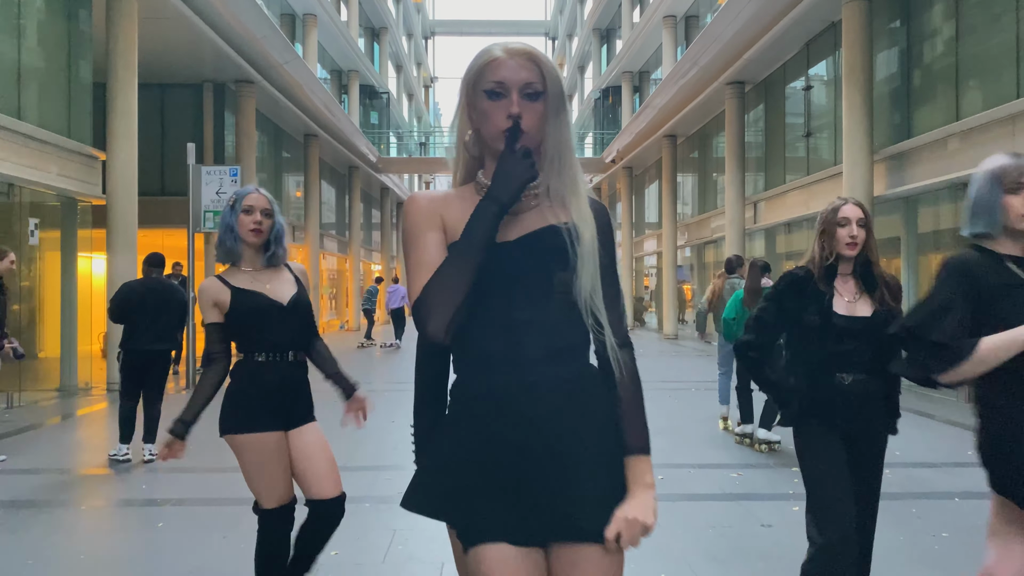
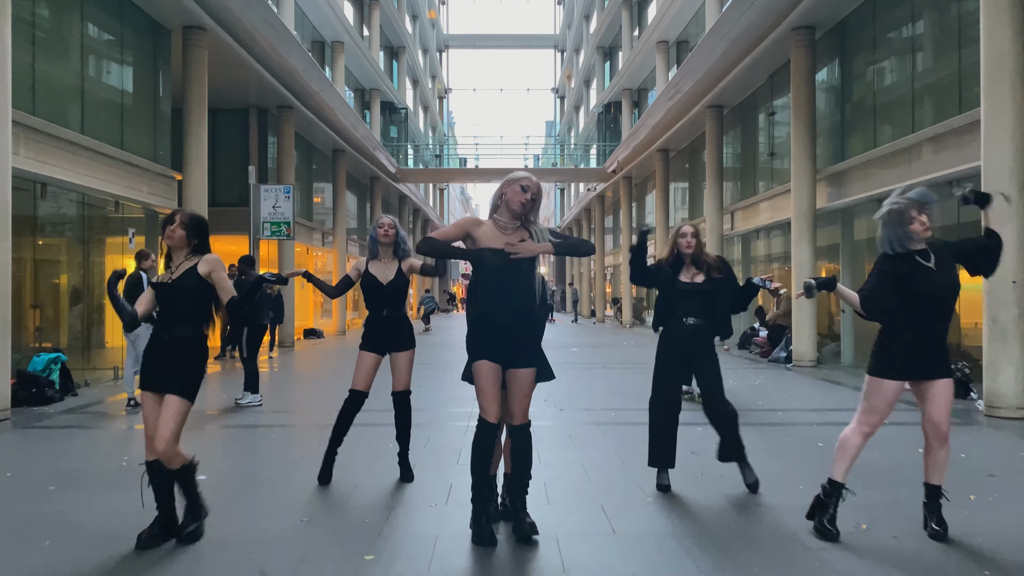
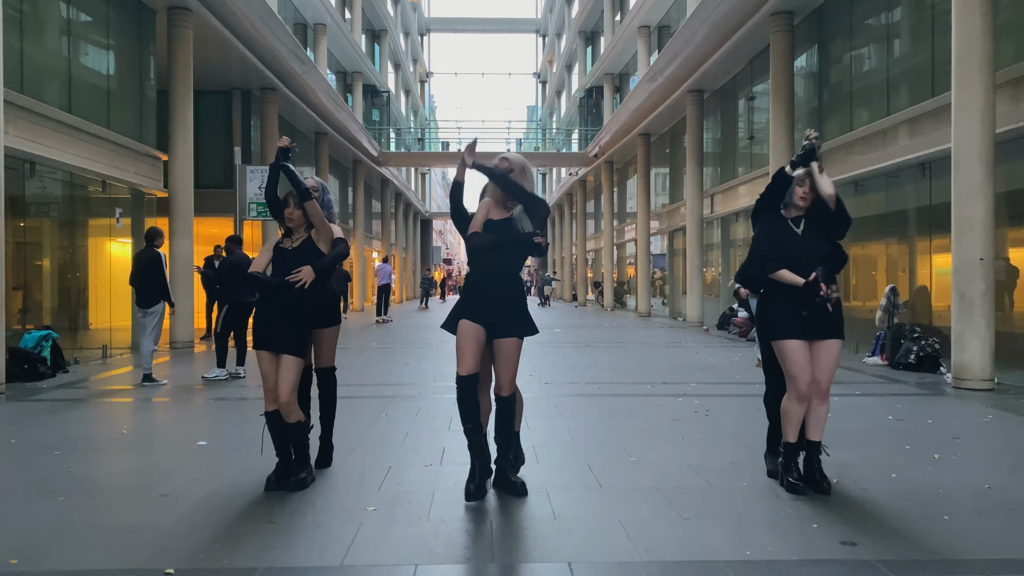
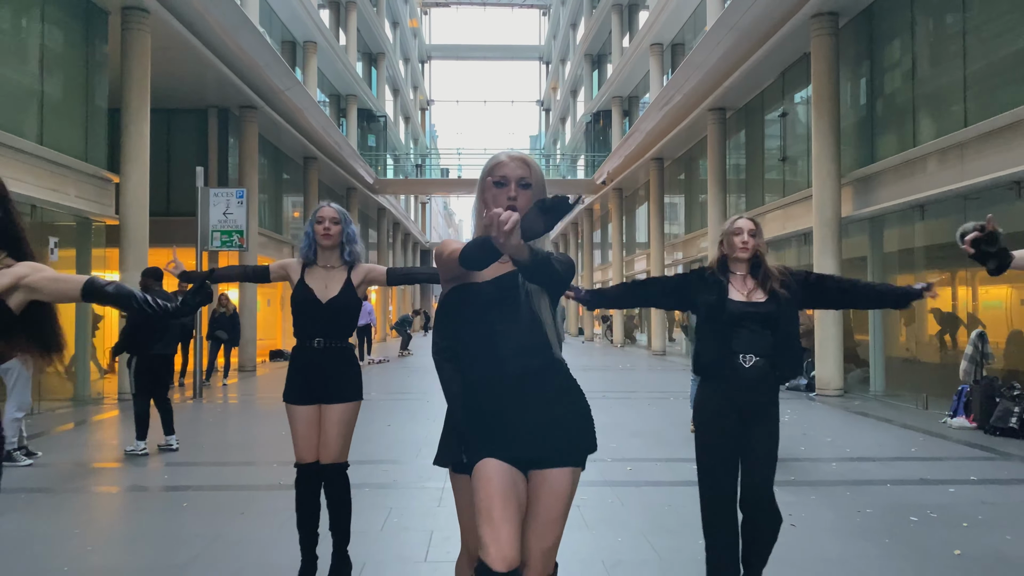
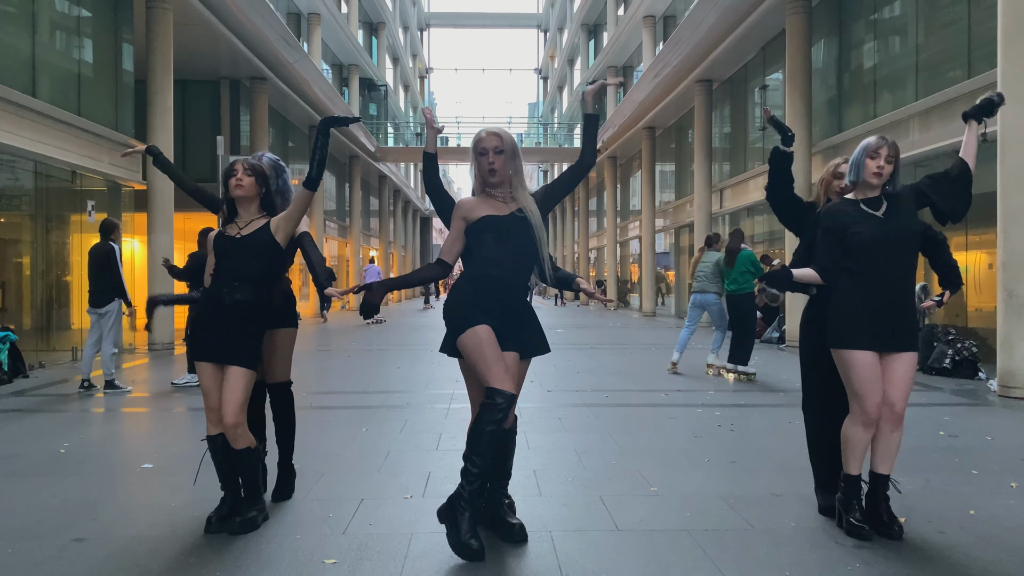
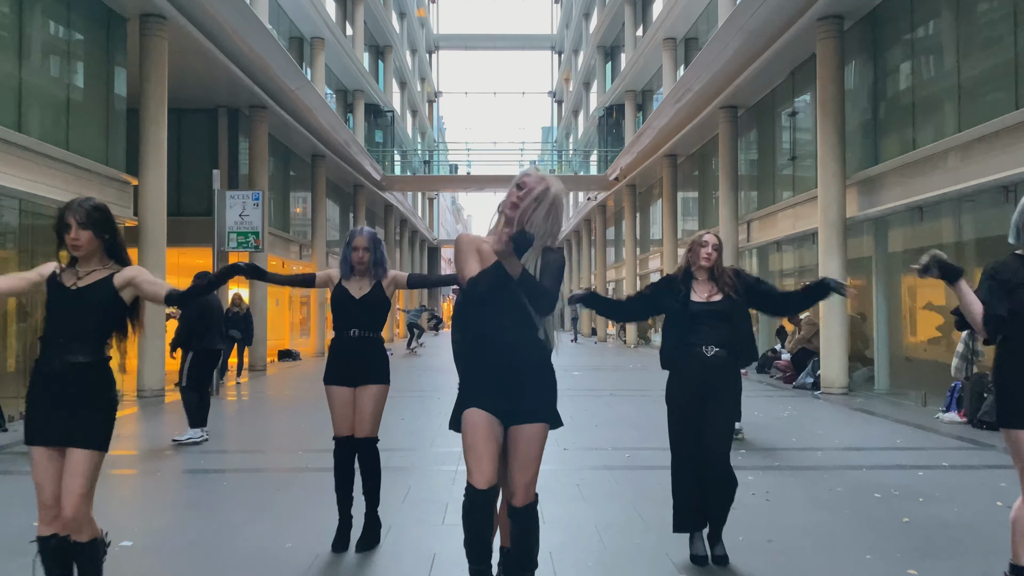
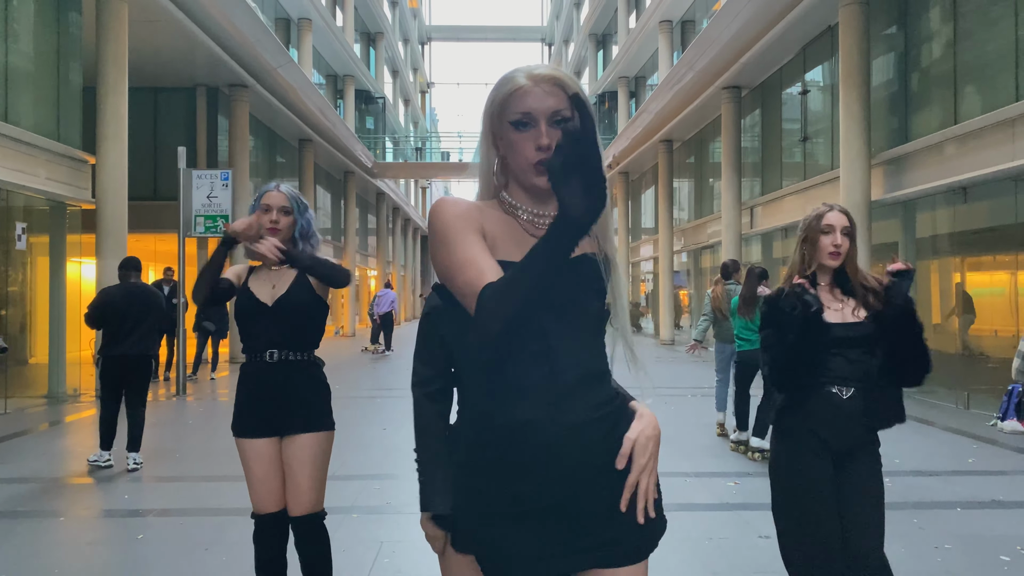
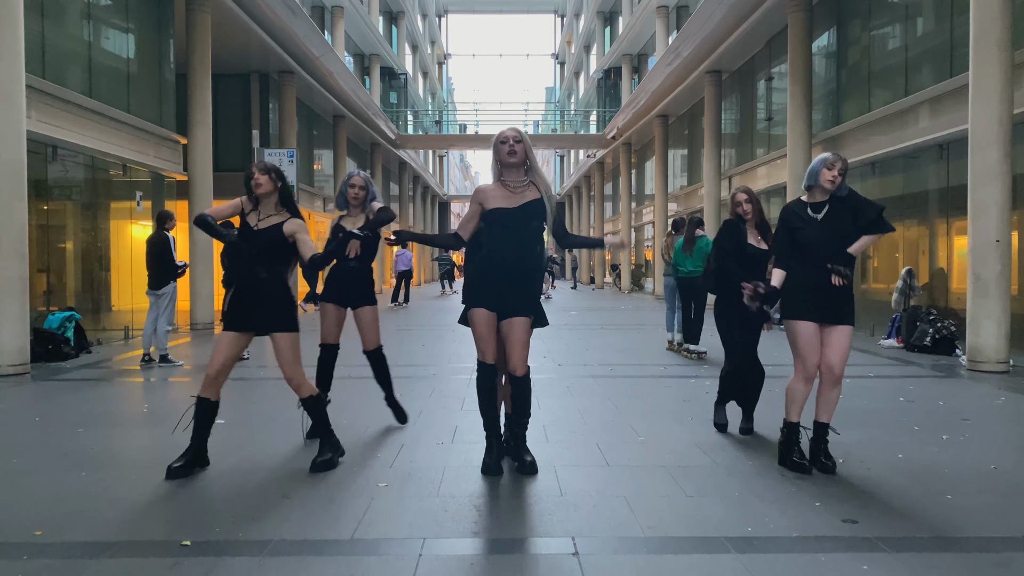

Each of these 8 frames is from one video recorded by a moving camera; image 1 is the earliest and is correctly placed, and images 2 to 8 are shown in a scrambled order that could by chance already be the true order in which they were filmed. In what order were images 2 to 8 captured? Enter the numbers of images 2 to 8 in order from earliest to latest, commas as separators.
7, 4, 6, 2, 8, 5, 3
